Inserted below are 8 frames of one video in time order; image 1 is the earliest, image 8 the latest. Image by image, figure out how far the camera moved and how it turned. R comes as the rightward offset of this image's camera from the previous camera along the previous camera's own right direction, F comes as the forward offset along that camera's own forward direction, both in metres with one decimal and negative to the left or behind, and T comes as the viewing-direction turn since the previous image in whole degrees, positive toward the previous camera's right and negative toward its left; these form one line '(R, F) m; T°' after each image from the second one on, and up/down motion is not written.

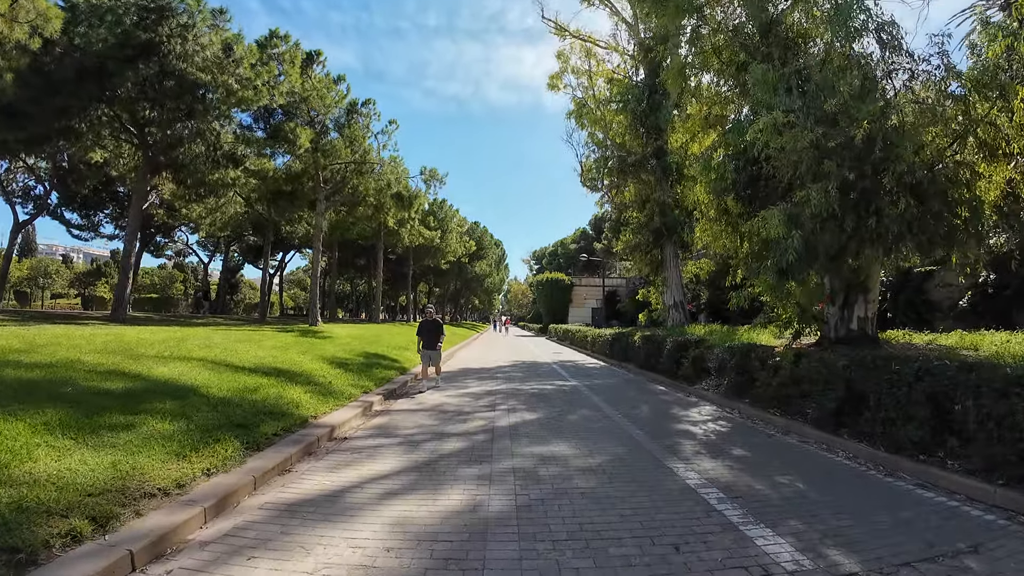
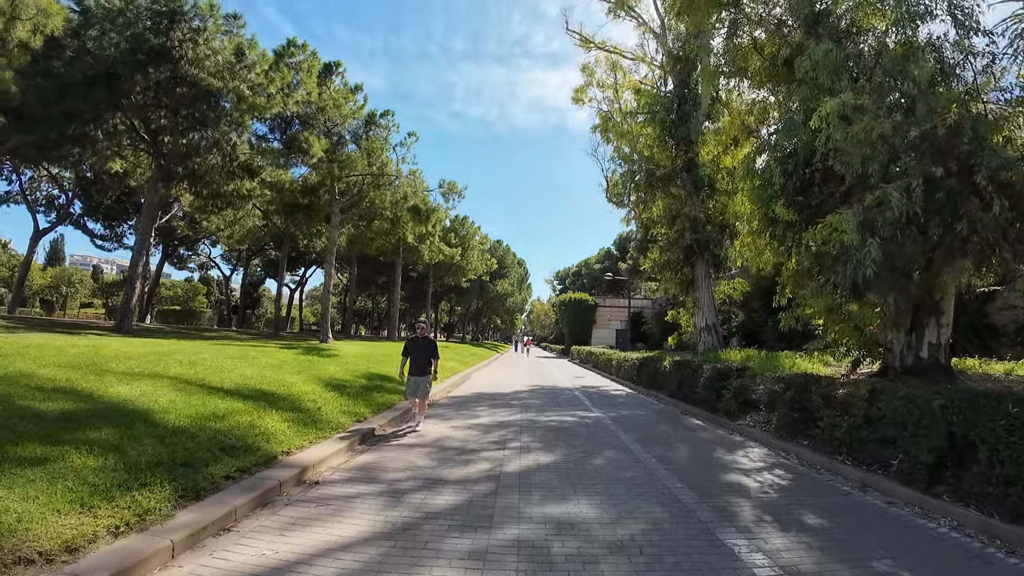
(+0.1, +1.6) m; -2°
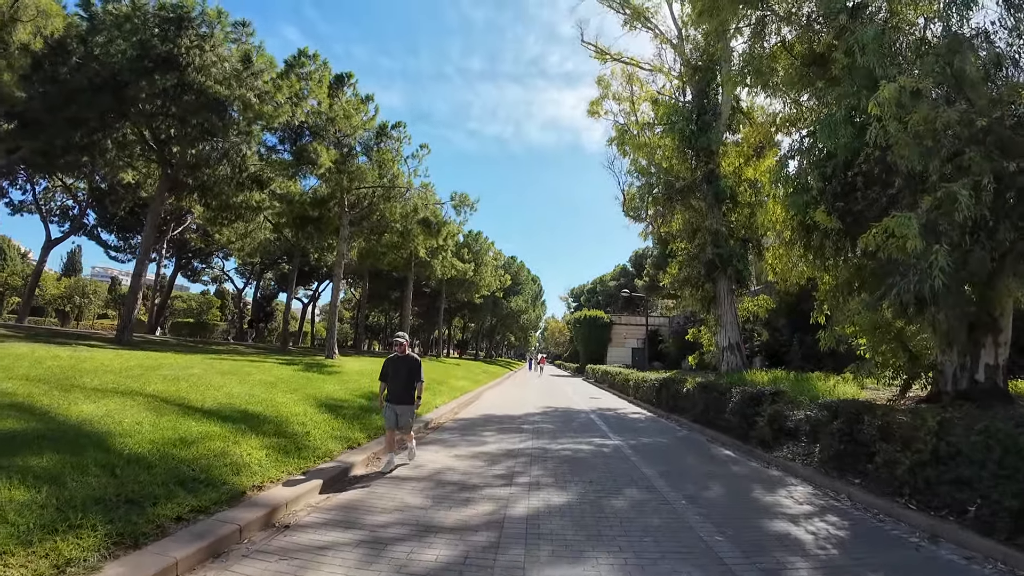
(+0.1, +1.1) m; -1°
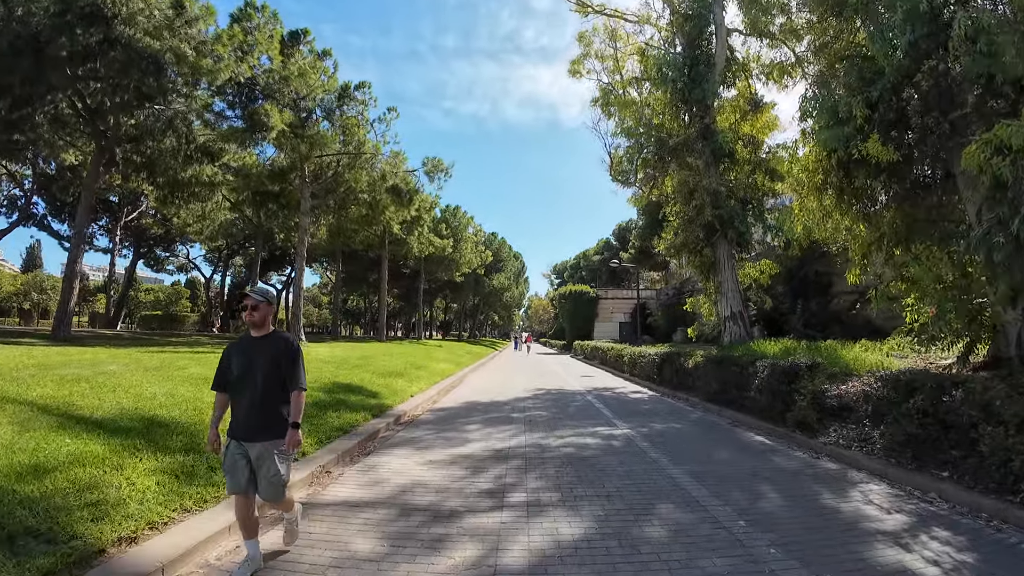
(0.0, +2.1) m; +2°
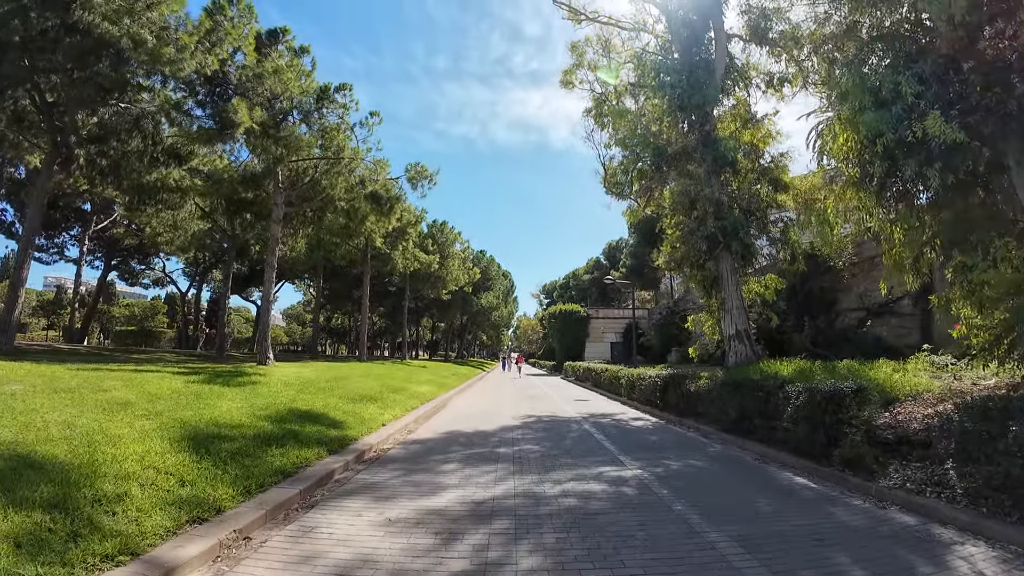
(0.0, +1.7) m; +1°
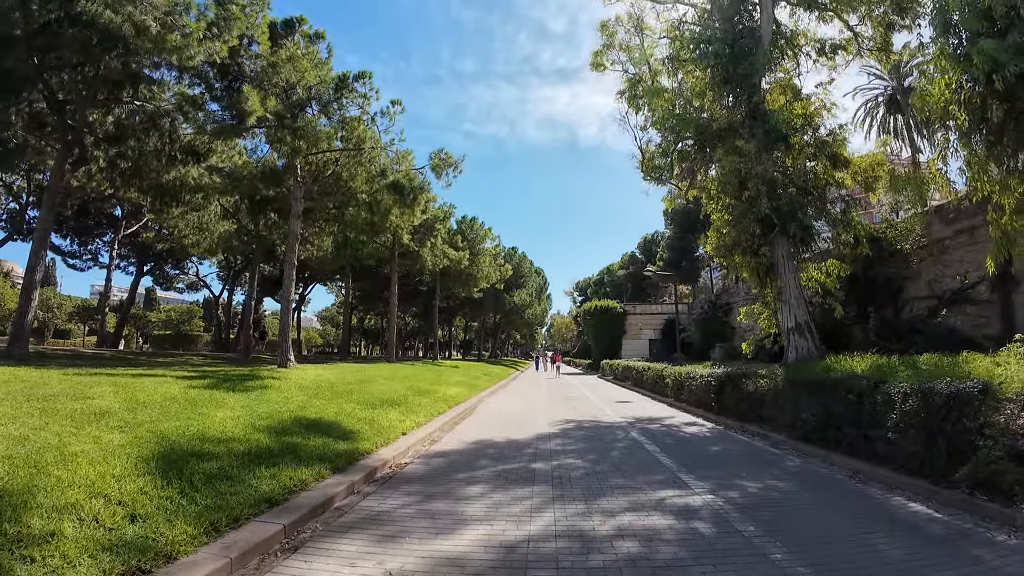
(0.0, +1.5) m; -3°
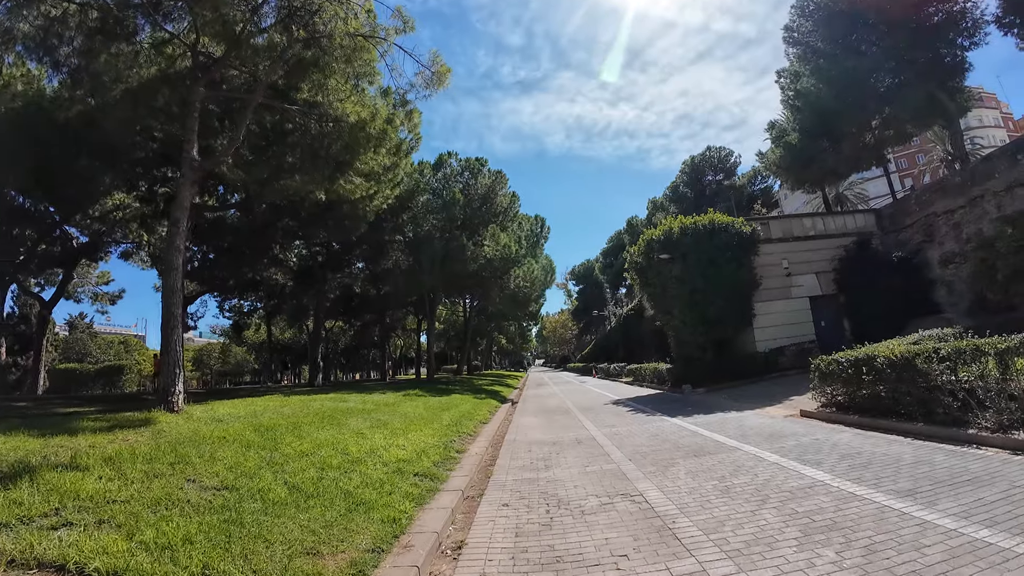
(+0.4, +2.0) m; +2°
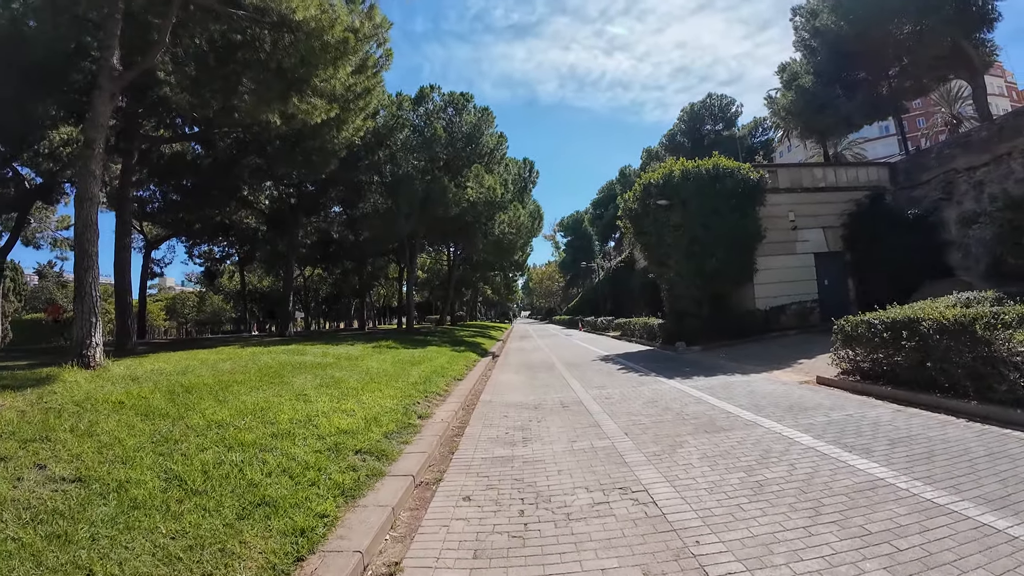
(+0.1, +1.3) m; +1°
